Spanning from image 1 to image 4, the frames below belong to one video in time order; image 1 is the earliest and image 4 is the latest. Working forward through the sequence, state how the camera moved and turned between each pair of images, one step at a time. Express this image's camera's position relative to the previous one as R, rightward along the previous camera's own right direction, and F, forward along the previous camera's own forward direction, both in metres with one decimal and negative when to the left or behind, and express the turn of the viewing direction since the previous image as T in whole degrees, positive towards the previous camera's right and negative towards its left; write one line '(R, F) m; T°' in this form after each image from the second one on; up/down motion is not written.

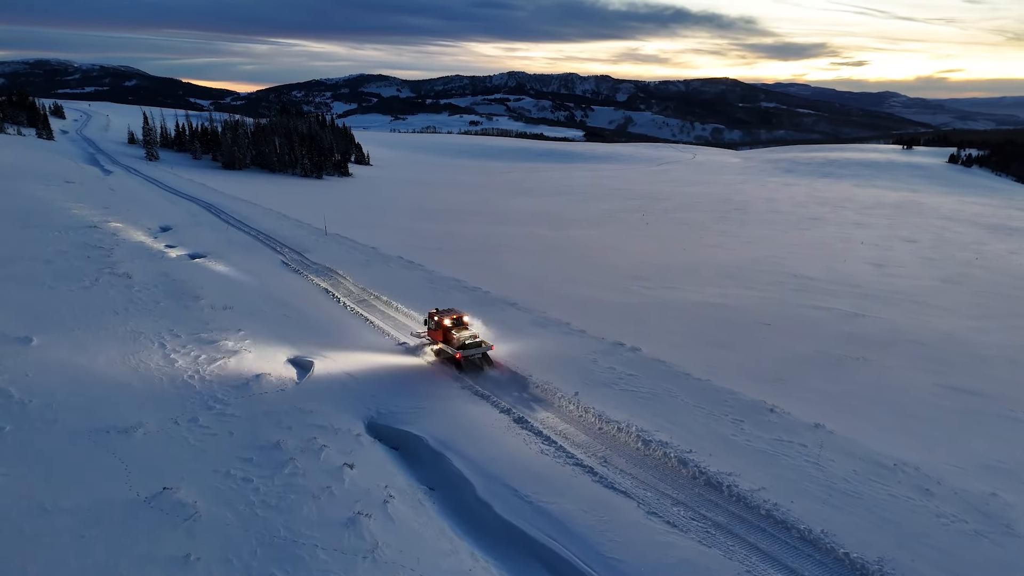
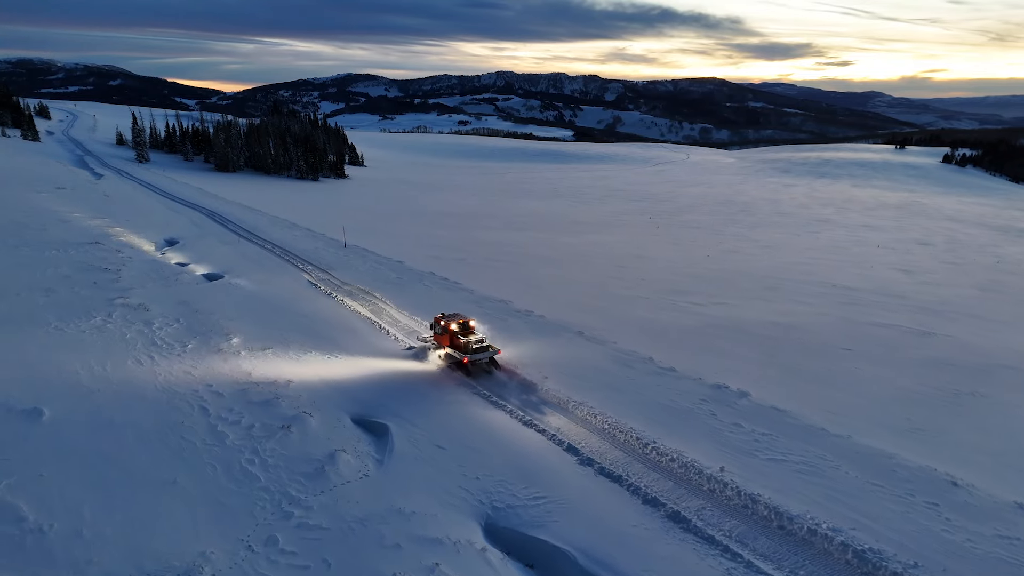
(-1.8, +2.2) m; +1°
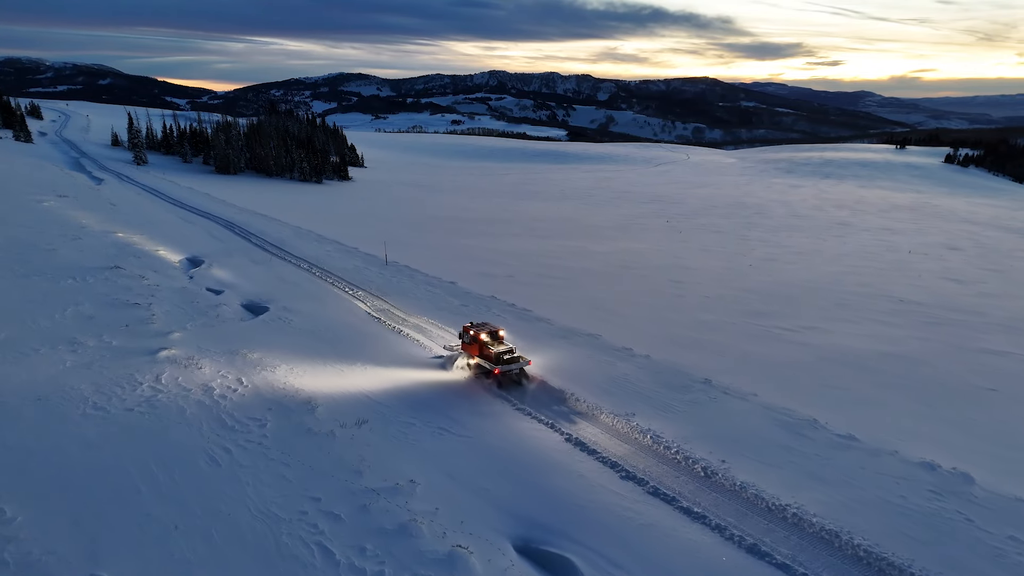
(-2.4, +2.8) m; +1°
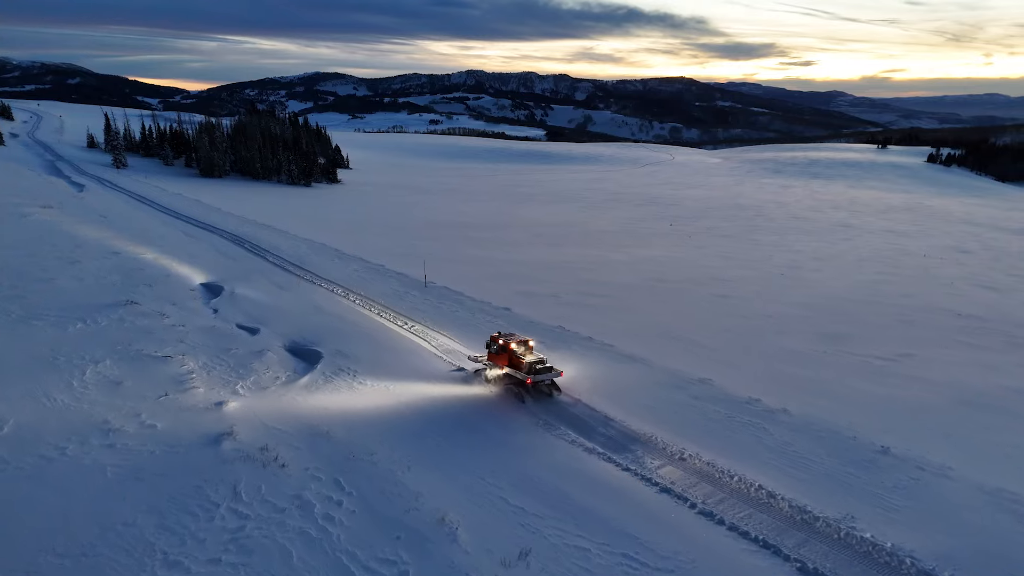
(-2.4, +2.8) m; +2°
